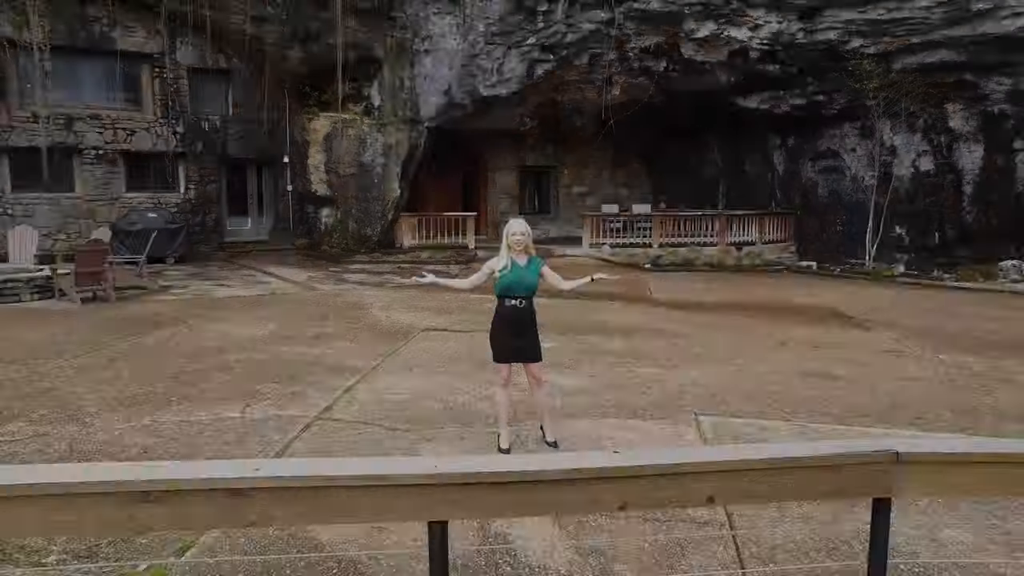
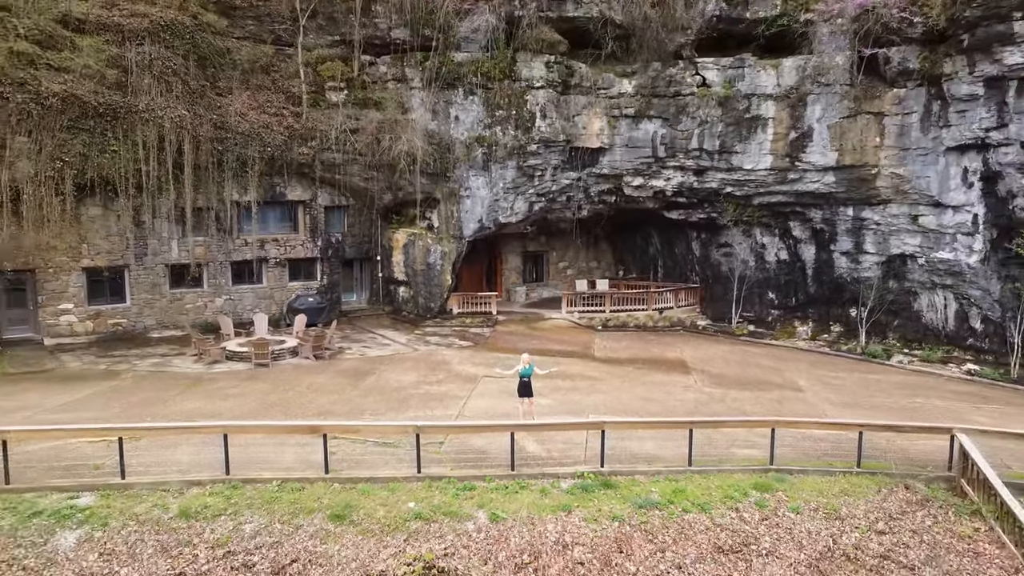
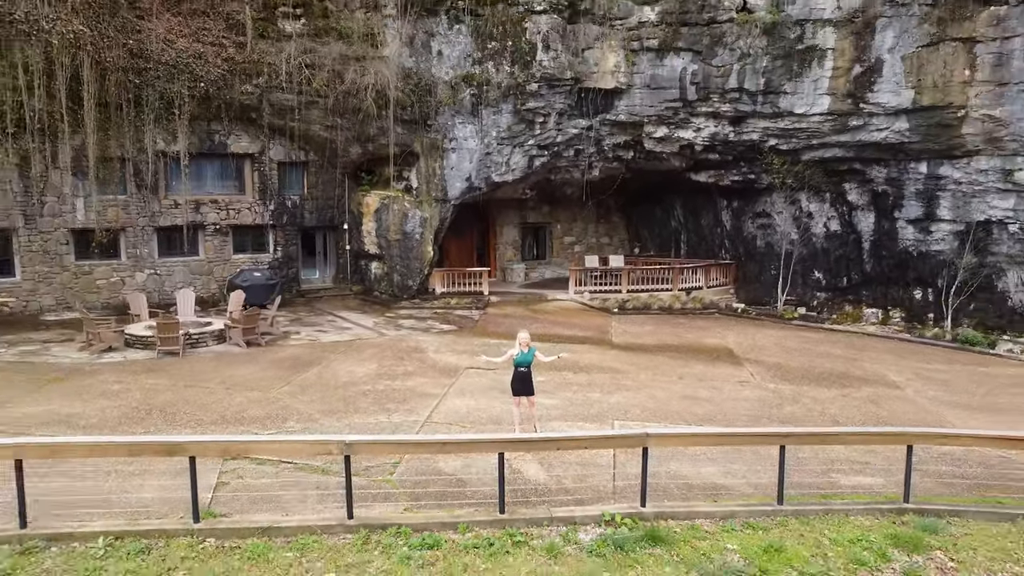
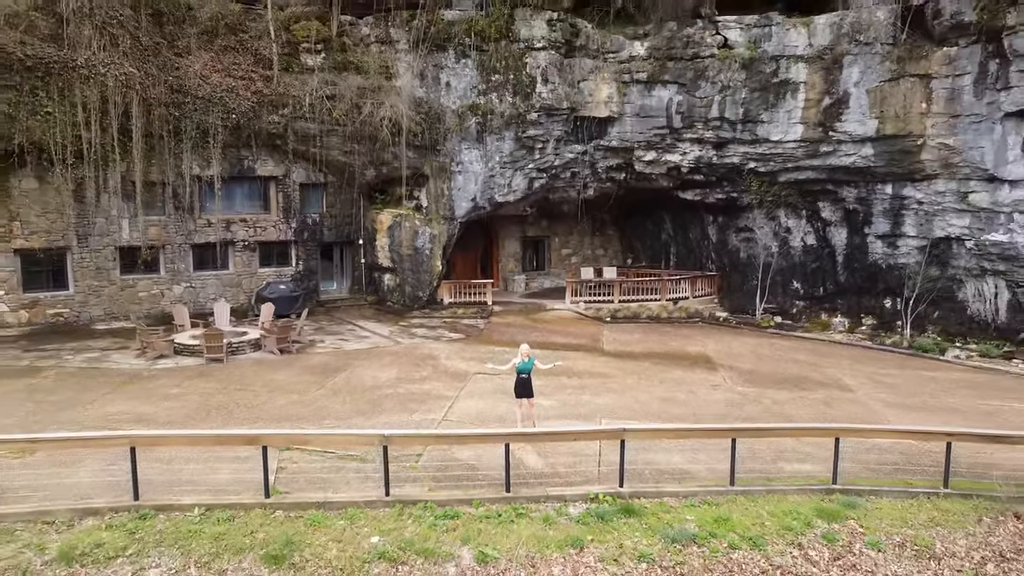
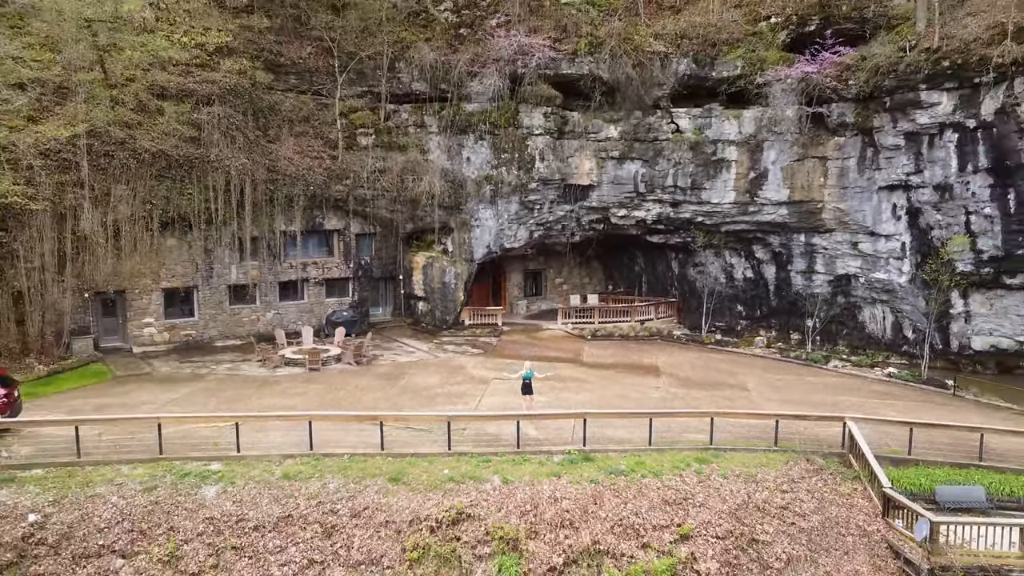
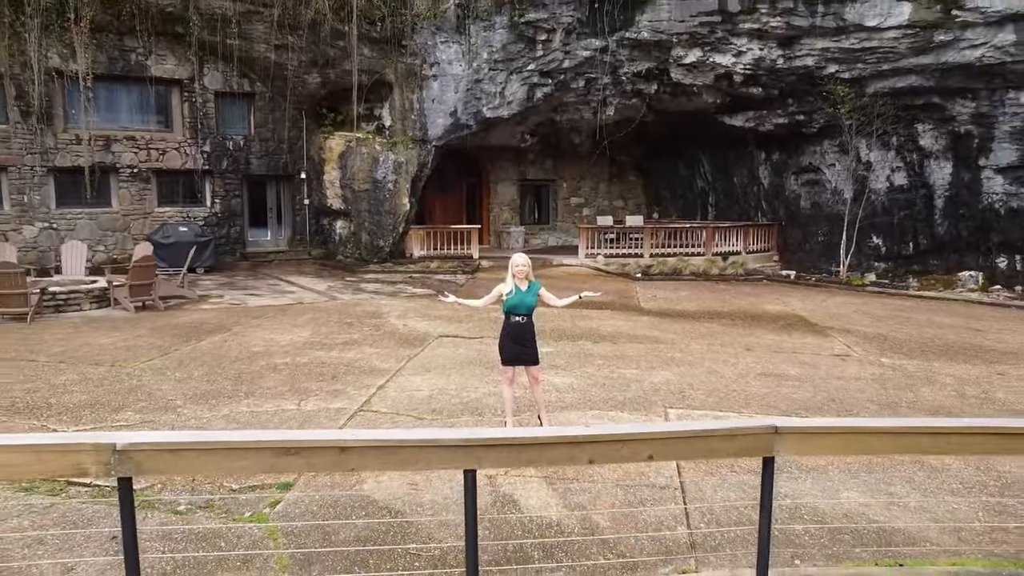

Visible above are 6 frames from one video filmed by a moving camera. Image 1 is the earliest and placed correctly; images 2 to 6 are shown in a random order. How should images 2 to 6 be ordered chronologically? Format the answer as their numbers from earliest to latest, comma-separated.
6, 3, 4, 2, 5
